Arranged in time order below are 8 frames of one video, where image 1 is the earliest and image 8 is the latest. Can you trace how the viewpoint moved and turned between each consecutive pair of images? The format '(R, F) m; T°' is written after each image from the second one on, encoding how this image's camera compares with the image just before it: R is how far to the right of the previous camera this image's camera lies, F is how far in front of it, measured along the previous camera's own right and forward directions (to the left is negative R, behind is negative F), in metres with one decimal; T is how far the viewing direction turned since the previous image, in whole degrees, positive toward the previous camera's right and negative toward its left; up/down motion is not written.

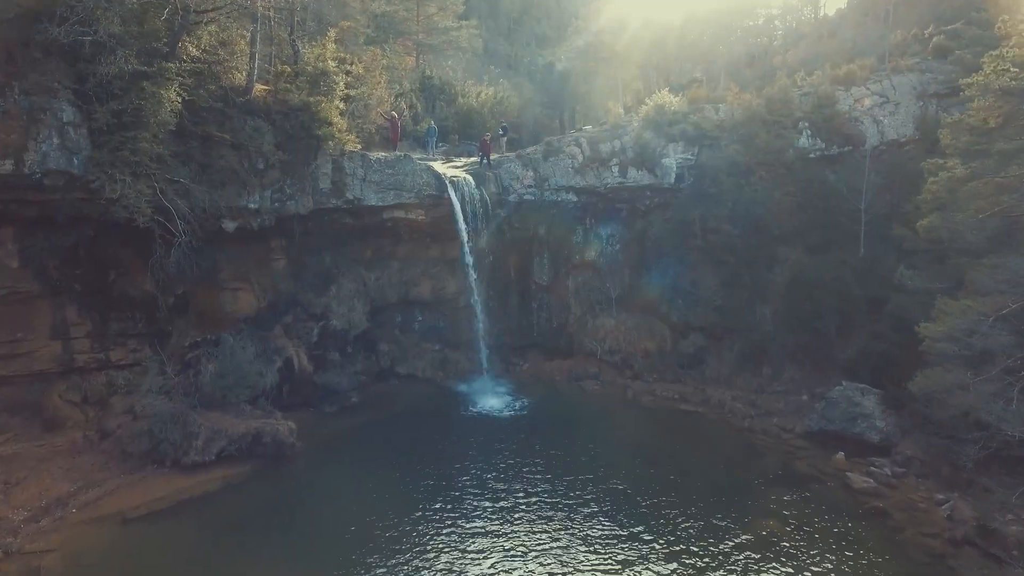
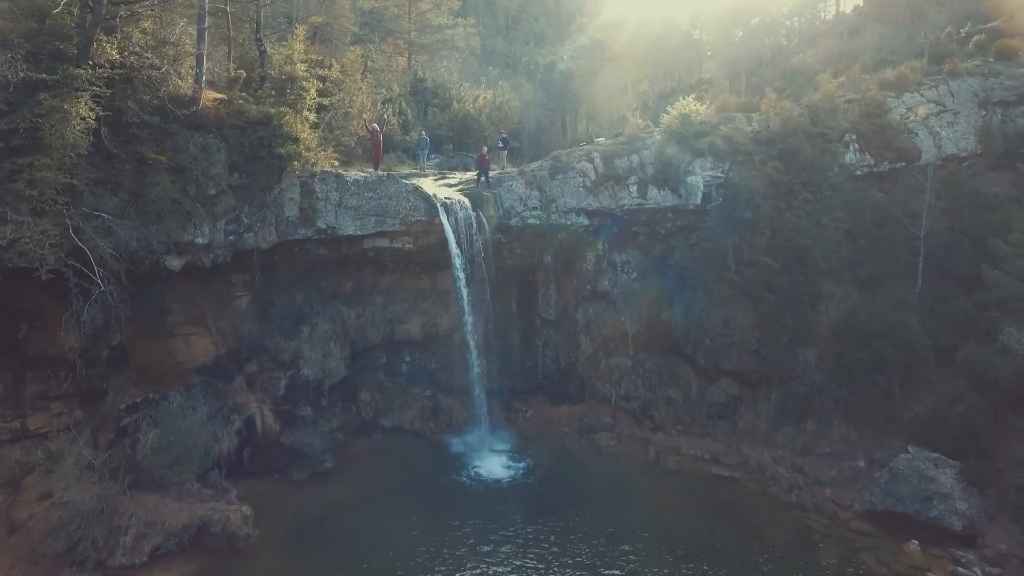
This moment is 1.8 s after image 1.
(-0.1, +3.2) m; 0°
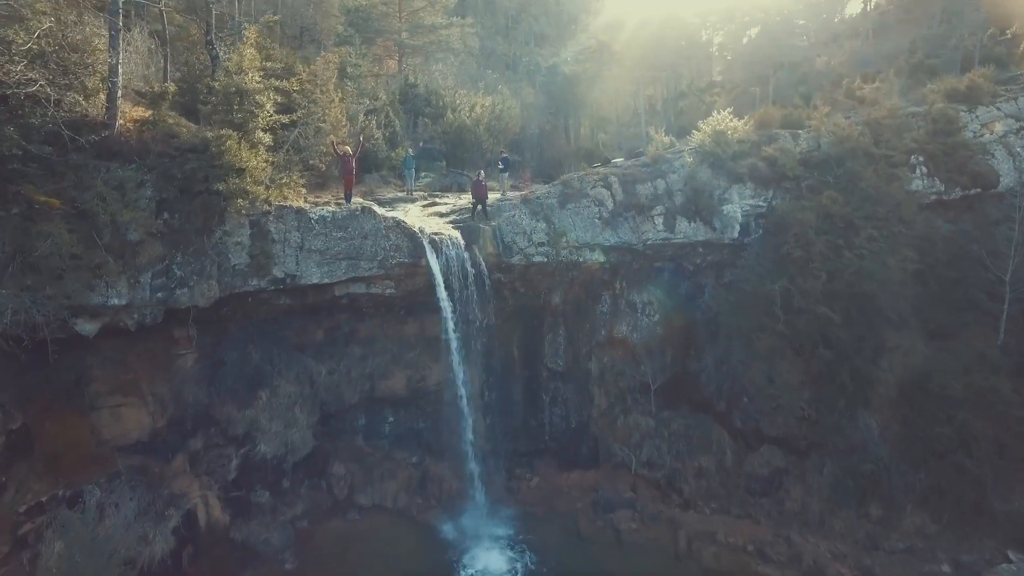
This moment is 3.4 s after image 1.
(-0.1, +3.3) m; 0°
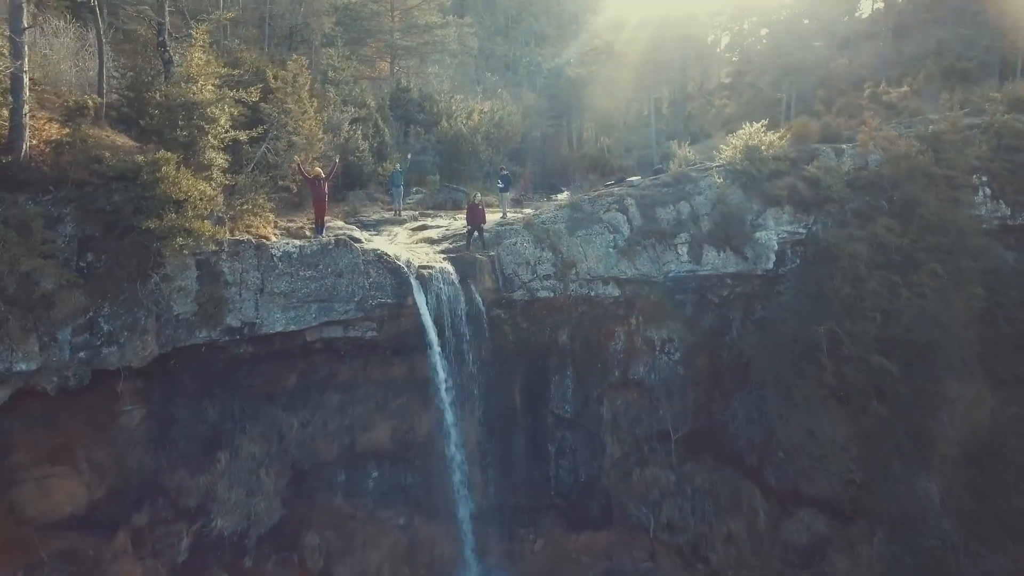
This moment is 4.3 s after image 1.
(0.0, +2.3) m; 0°
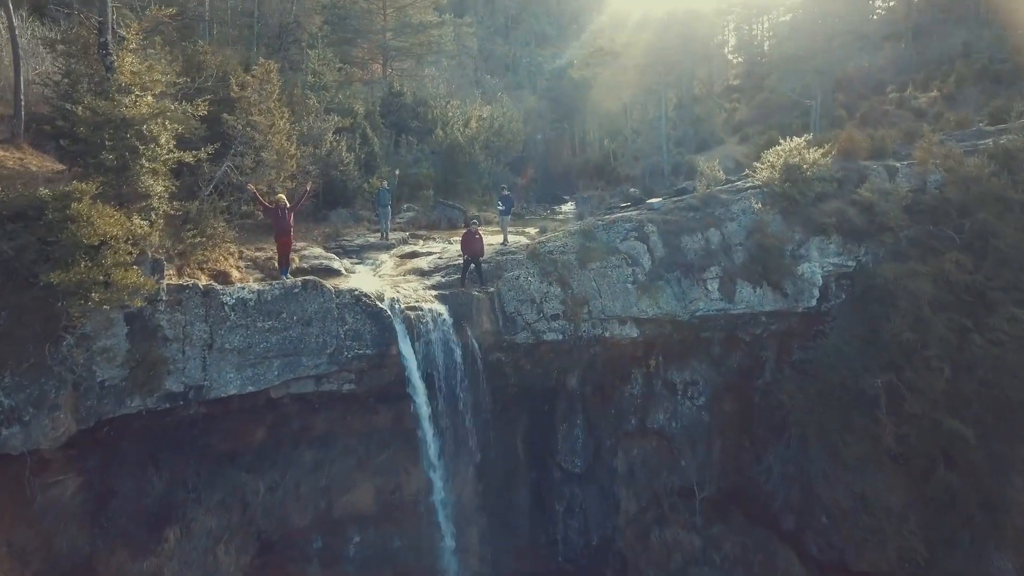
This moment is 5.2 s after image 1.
(0.0, +2.1) m; 0°
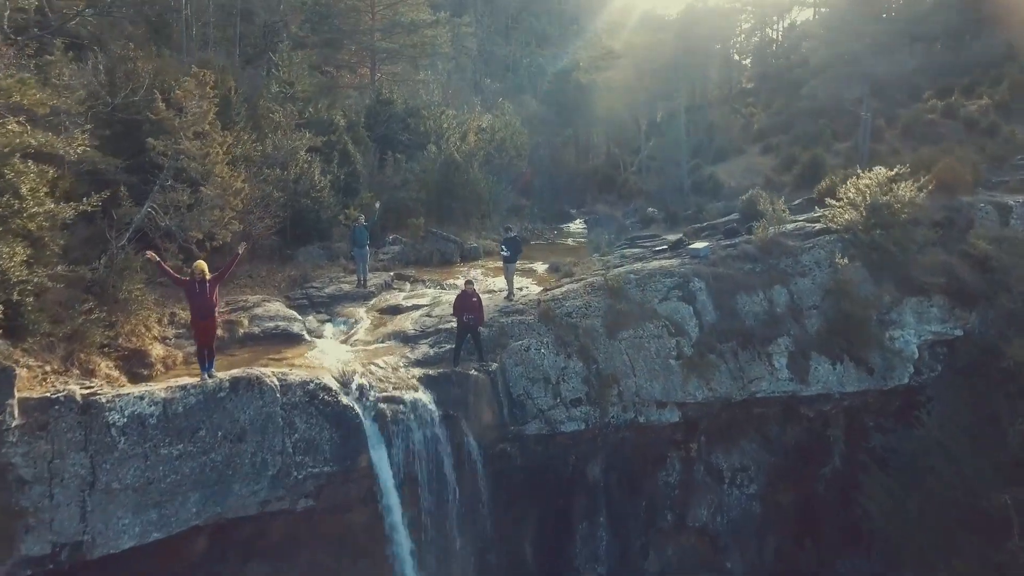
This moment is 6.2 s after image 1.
(-0.1, +2.9) m; 0°
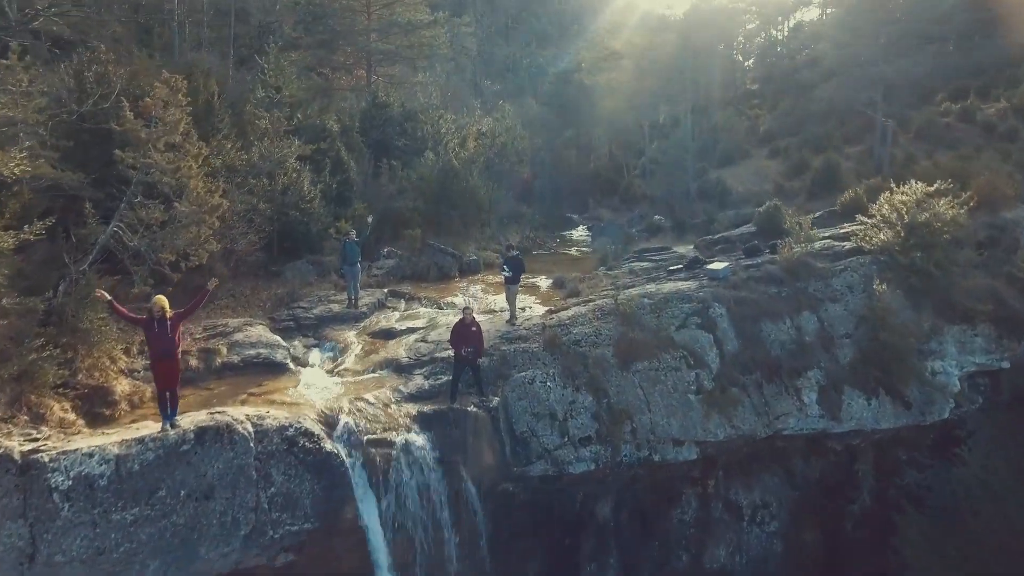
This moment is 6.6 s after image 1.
(0.0, +0.9) m; 0°
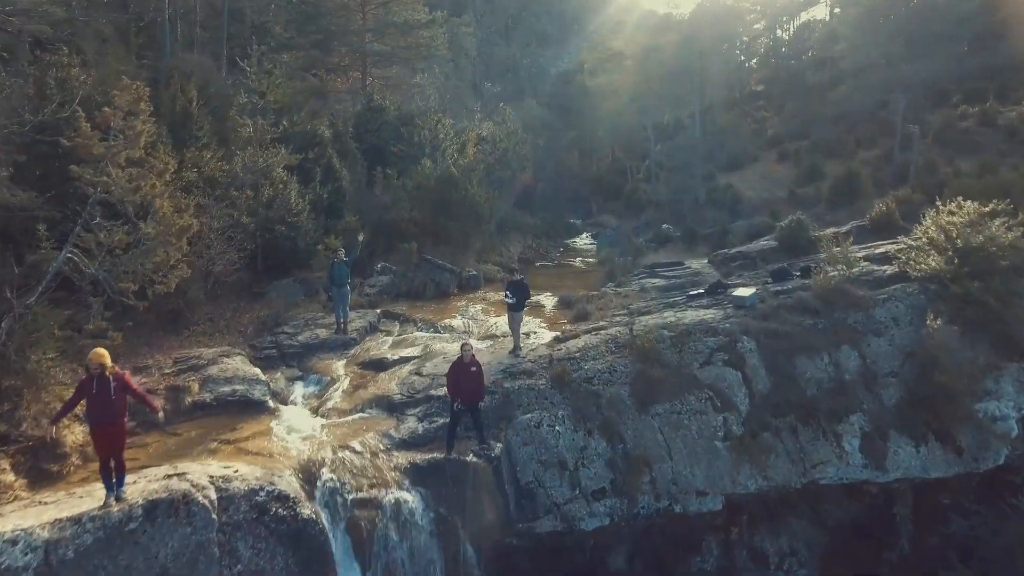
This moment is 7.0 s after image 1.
(-0.1, +1.0) m; 0°
